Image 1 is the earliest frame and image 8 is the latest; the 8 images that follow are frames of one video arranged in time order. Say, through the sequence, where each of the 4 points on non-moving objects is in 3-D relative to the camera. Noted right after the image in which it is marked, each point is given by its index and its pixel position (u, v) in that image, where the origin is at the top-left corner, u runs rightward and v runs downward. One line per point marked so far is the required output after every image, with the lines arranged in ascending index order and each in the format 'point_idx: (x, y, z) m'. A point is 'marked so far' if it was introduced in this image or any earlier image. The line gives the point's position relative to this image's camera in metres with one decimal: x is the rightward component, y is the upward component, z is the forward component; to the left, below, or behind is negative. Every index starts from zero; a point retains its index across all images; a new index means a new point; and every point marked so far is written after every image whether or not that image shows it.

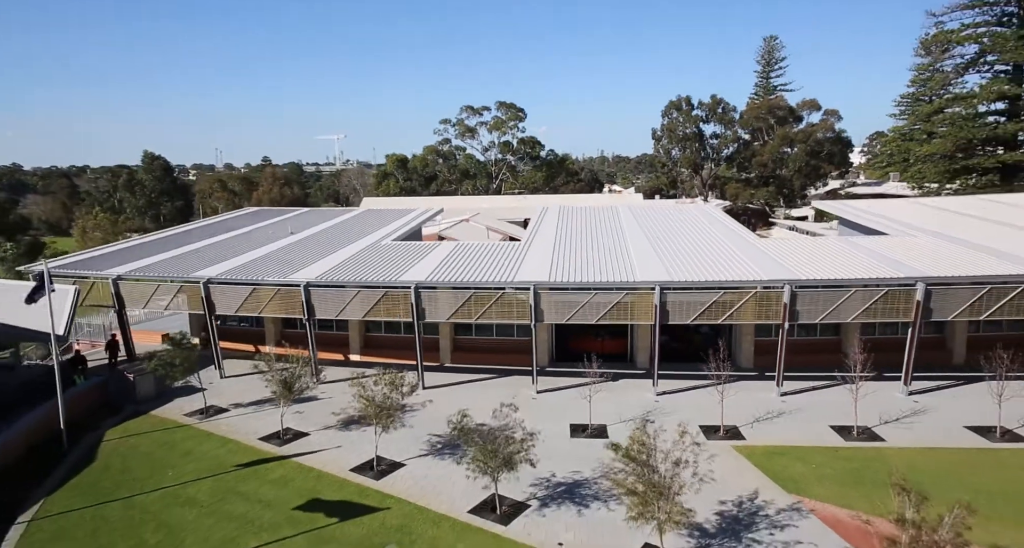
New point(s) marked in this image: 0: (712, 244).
0: (+6.3, +0.9, +17.3) m
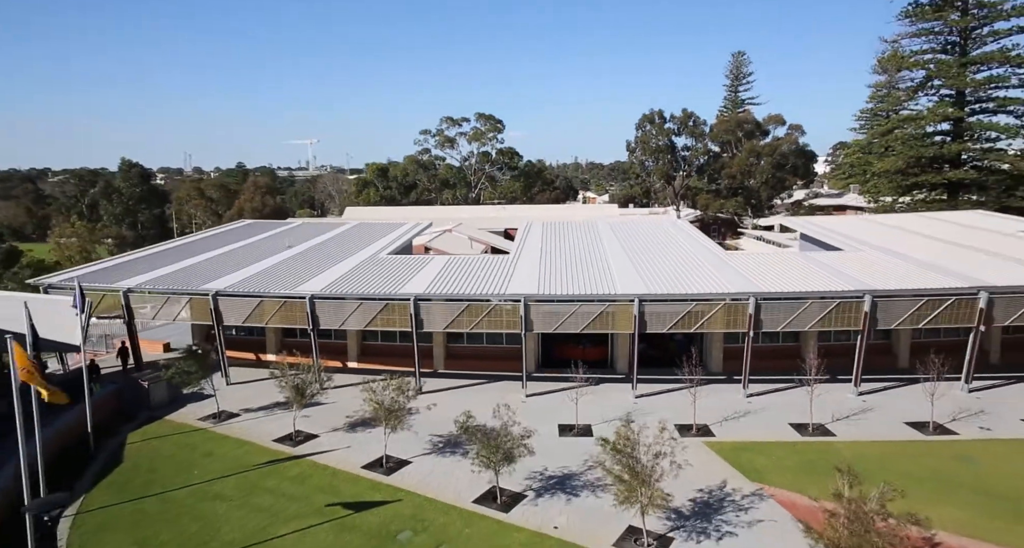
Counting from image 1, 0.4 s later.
0: (+5.9, +0.5, +18.9) m
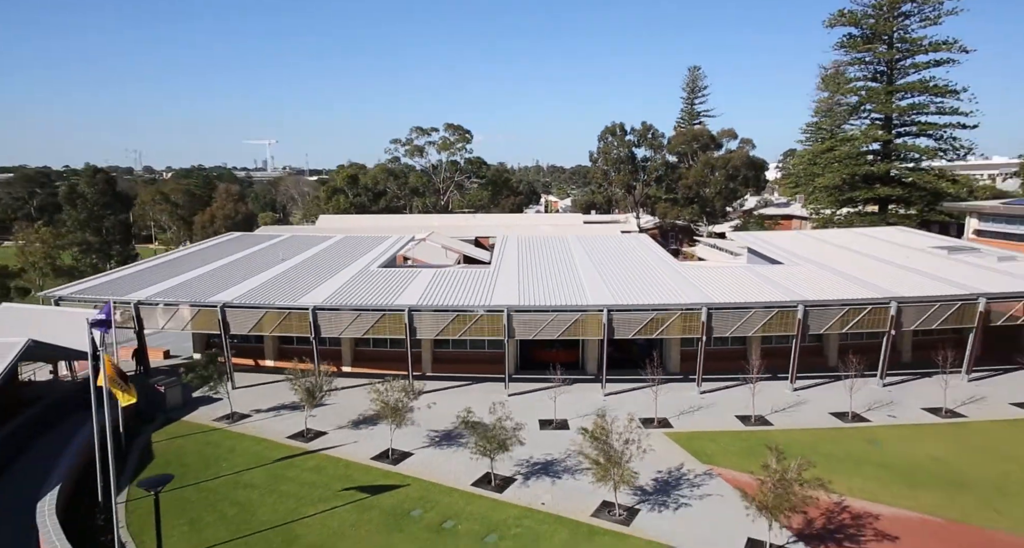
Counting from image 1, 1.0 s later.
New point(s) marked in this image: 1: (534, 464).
0: (+5.2, +0.1, +21.3) m
1: (+0.5, -4.6, +13.7) m
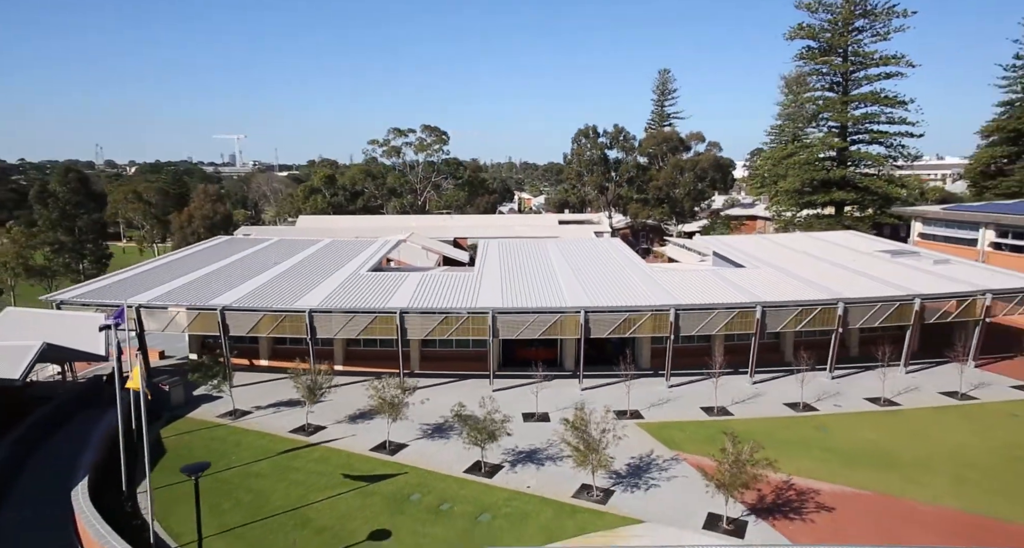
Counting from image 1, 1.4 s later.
0: (+4.5, -0.1, +22.9) m
1: (+0.2, -4.8, +15.1) m
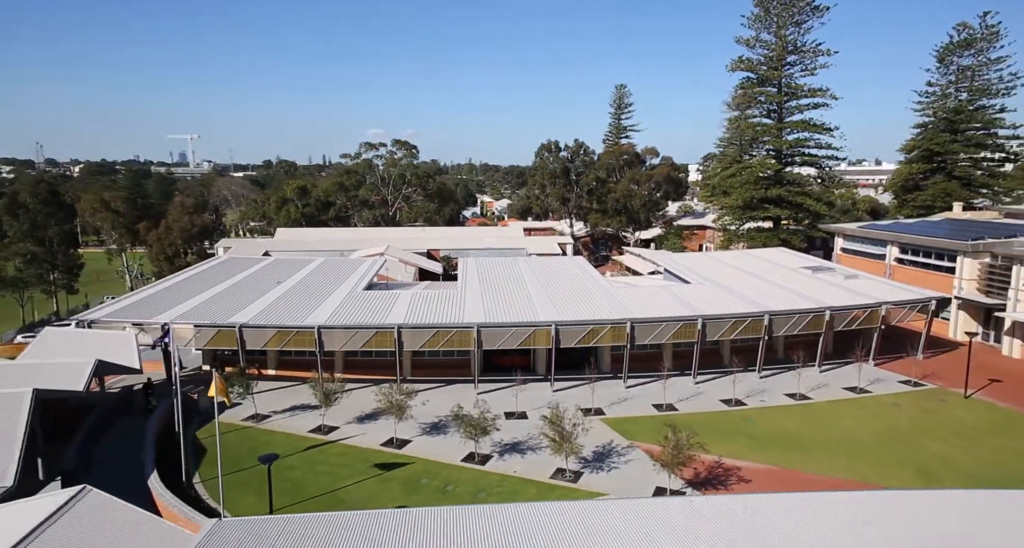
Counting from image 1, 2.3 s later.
0: (+3.5, -0.8, +26.5) m
1: (-0.2, -5.6, +18.4) m
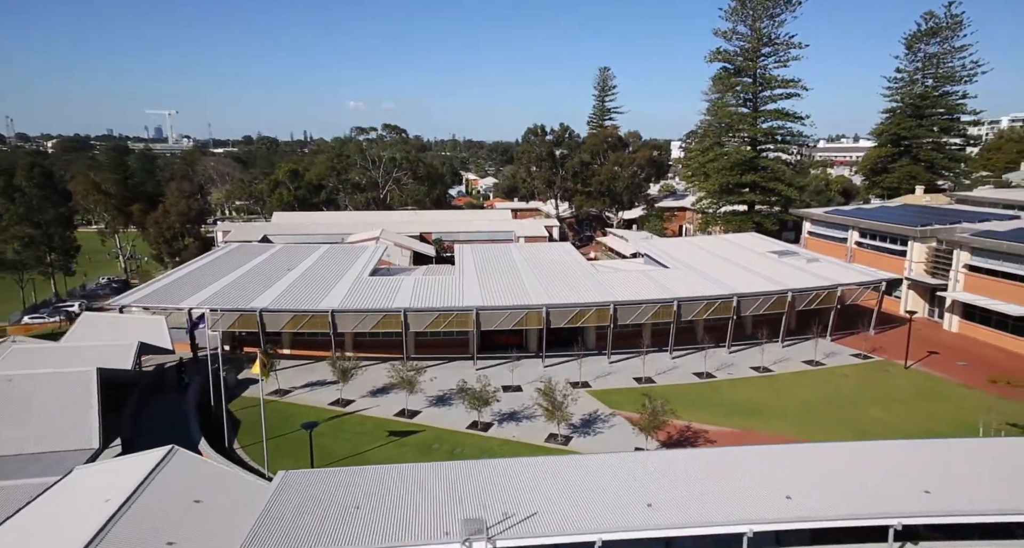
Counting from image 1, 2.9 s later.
0: (+3.1, -0.1, +28.9) m
1: (-0.3, -5.2, +20.9) m
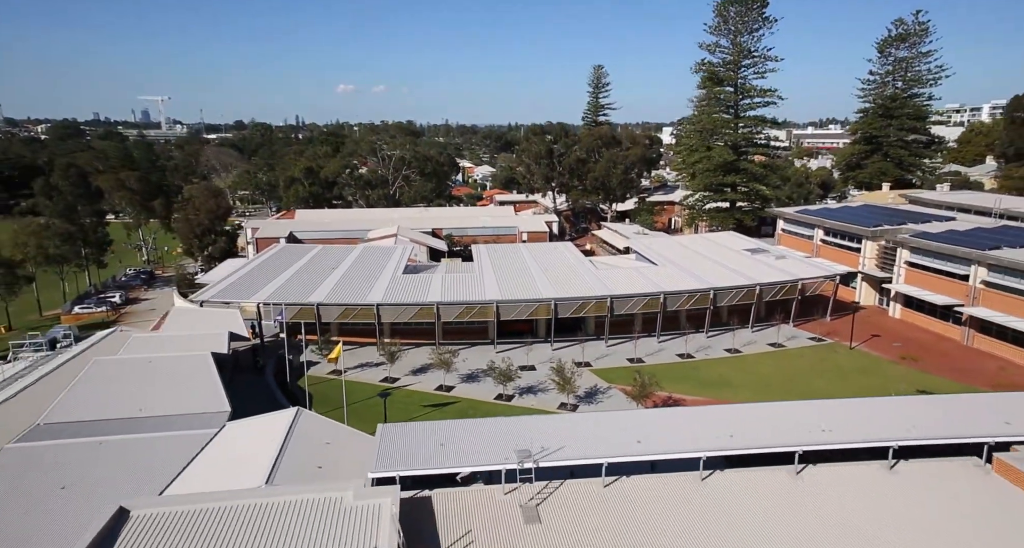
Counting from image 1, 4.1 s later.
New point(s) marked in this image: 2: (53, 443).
0: (+3.8, +0.1, +33.8) m
1: (+0.5, -5.3, +25.9) m
2: (-13.6, -5.0, +16.5) m
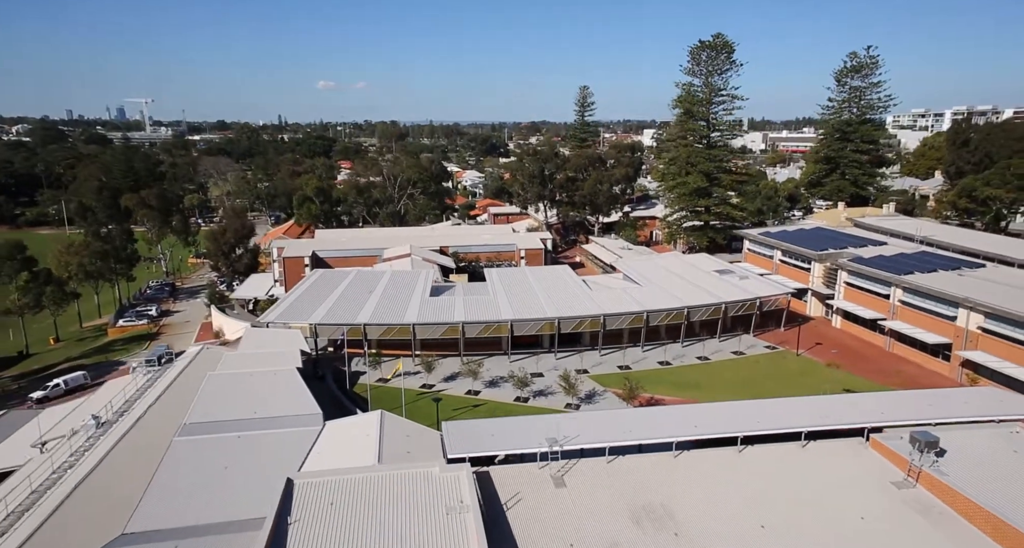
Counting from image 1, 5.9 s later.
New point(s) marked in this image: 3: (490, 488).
0: (+4.3, -1.3, +40.3) m
1: (+1.3, -6.8, +32.3) m
2: (-12.4, -6.6, +22.5) m
3: (-0.8, -7.6, +19.9) m
